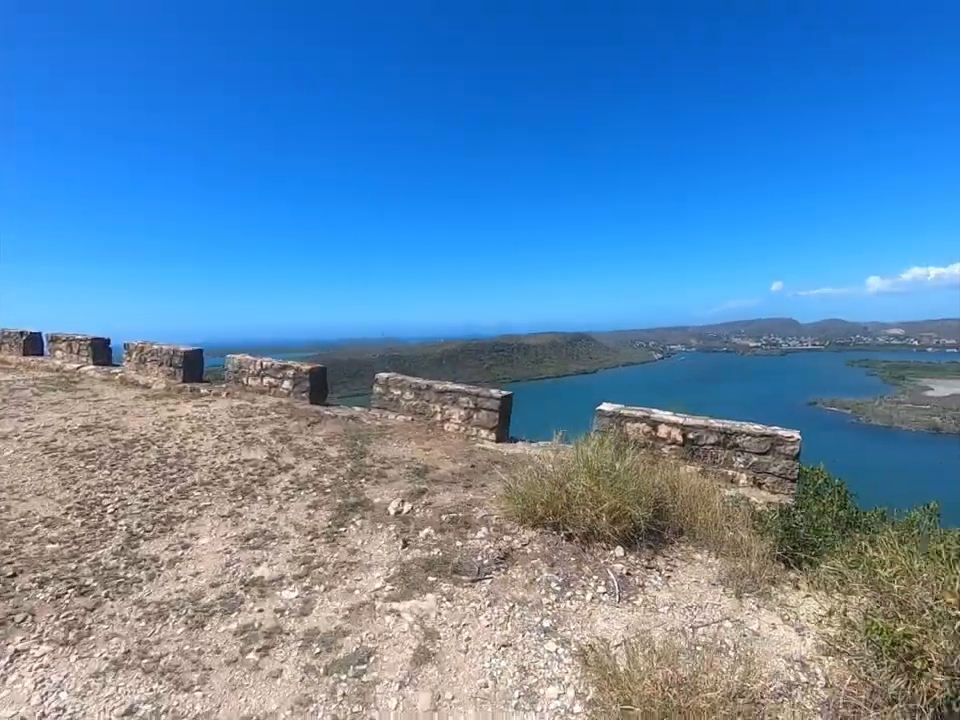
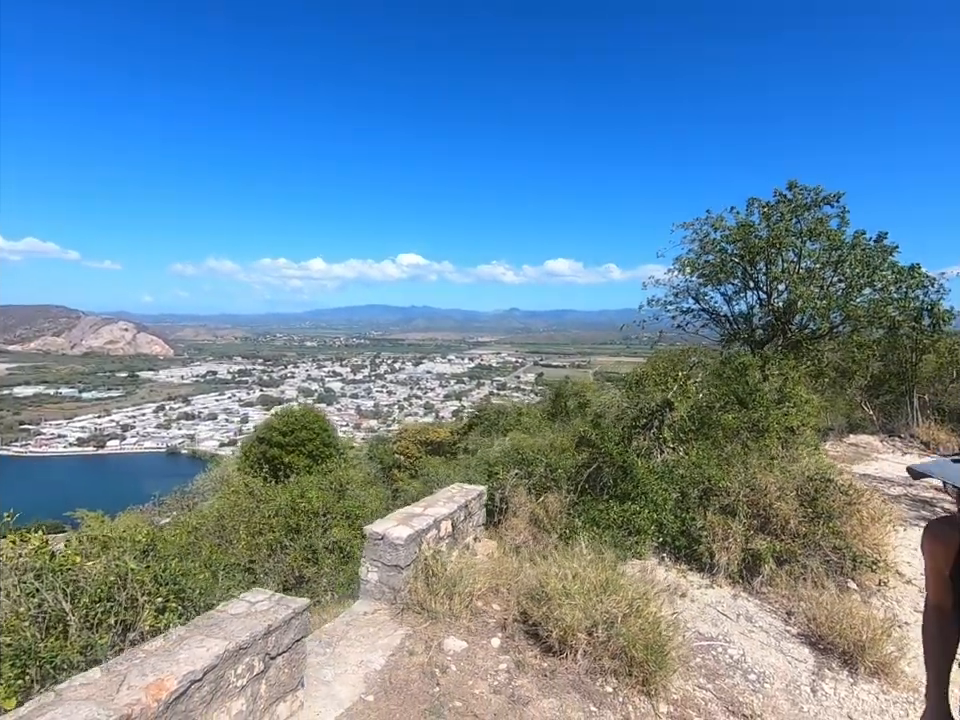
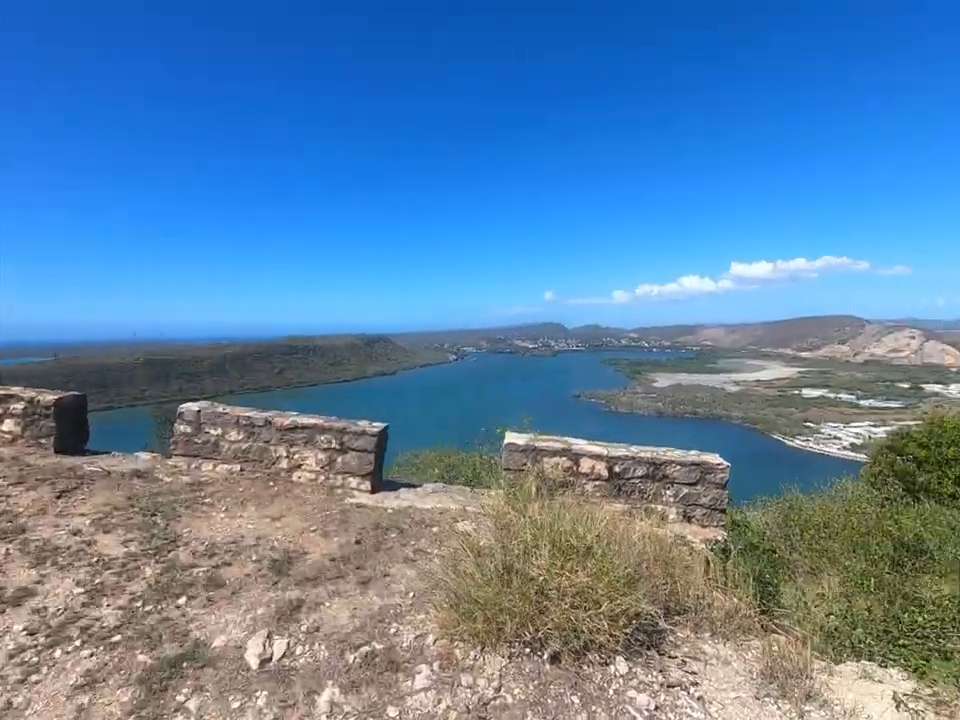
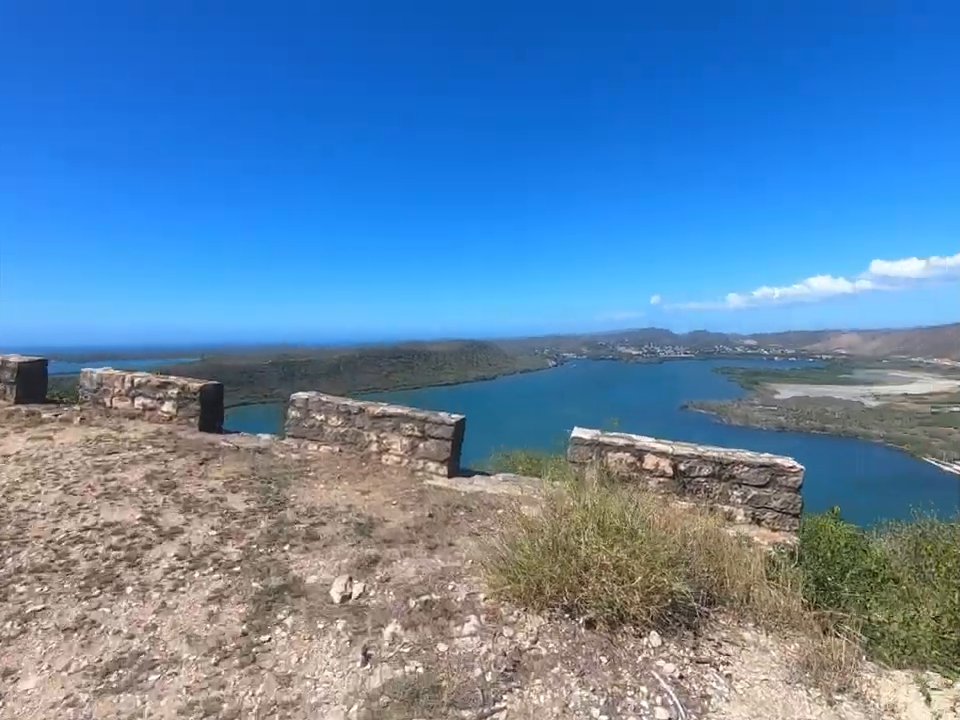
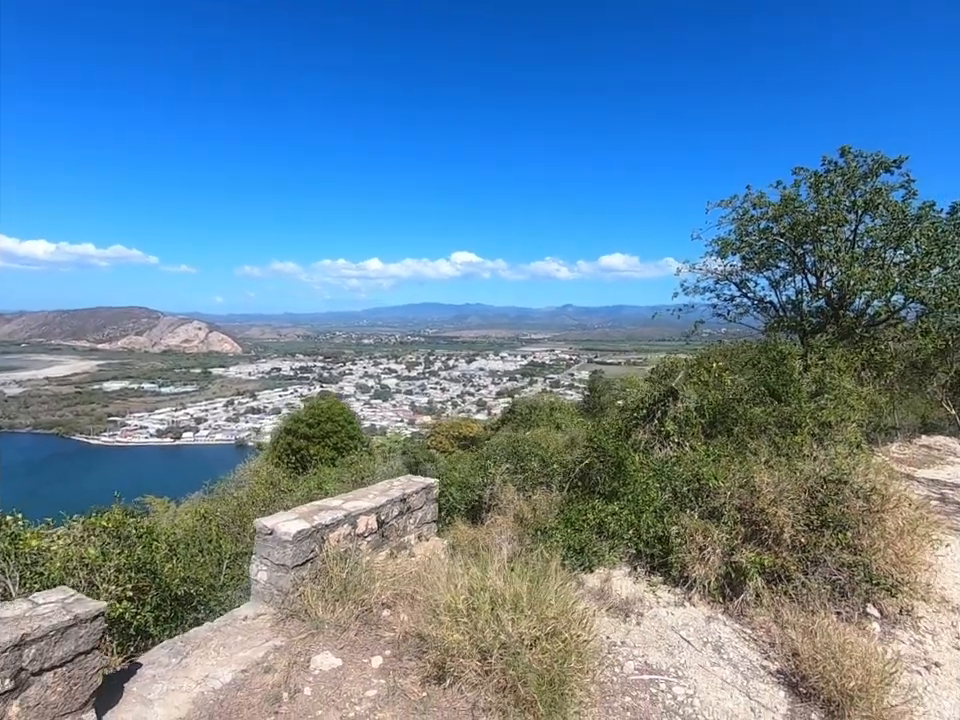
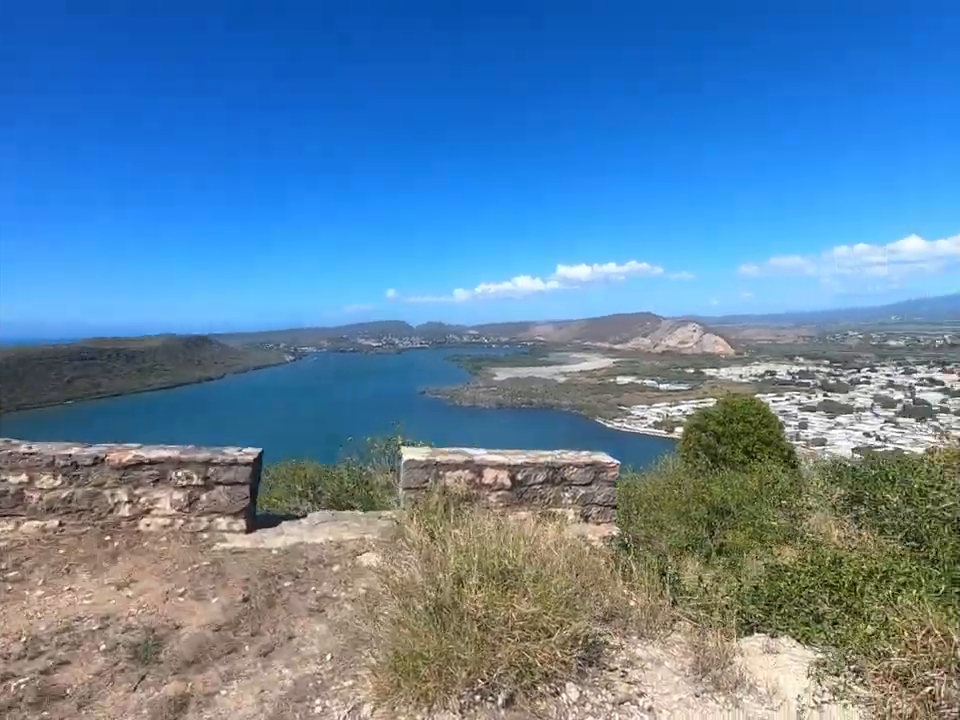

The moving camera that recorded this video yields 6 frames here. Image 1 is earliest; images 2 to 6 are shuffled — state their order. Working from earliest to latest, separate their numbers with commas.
4, 3, 6, 5, 2
